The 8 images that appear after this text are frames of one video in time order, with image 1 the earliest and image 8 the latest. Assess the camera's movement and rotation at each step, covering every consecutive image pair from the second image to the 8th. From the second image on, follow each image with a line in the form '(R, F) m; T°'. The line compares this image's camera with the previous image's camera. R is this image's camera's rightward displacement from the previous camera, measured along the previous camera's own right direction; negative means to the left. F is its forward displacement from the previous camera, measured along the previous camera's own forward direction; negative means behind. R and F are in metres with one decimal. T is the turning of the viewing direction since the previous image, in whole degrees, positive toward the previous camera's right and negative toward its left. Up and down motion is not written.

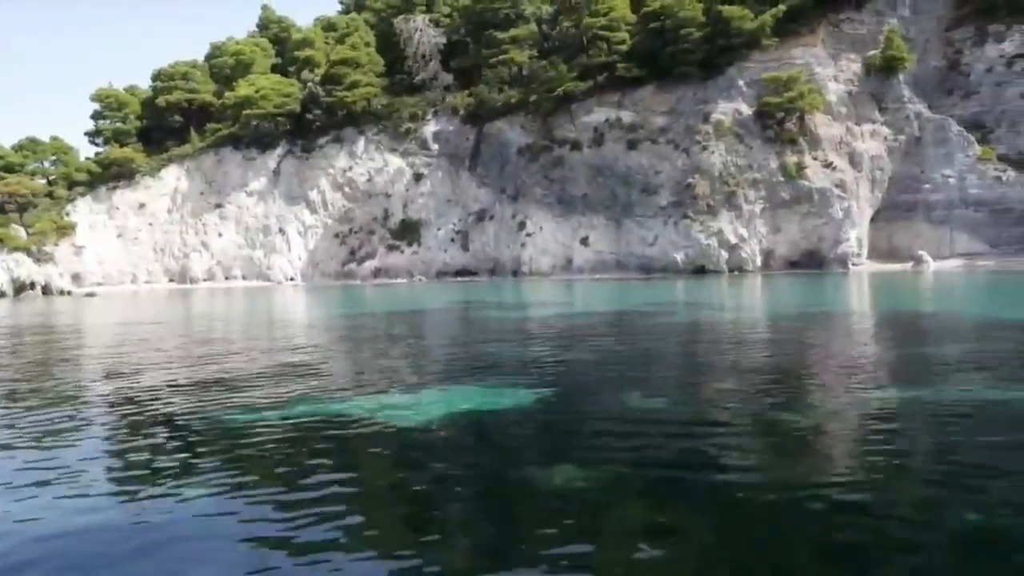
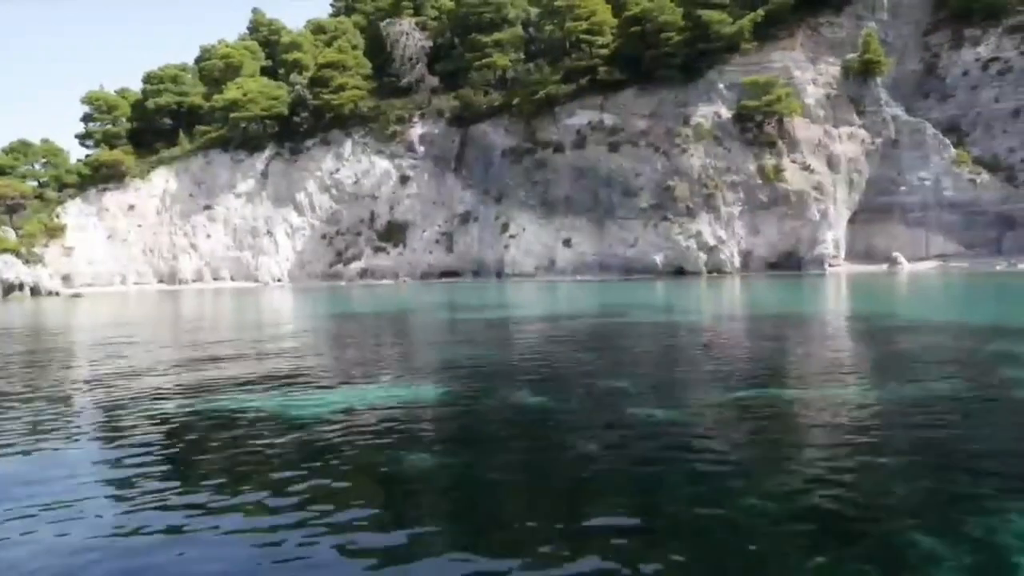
(+0.8, -0.5) m; 0°
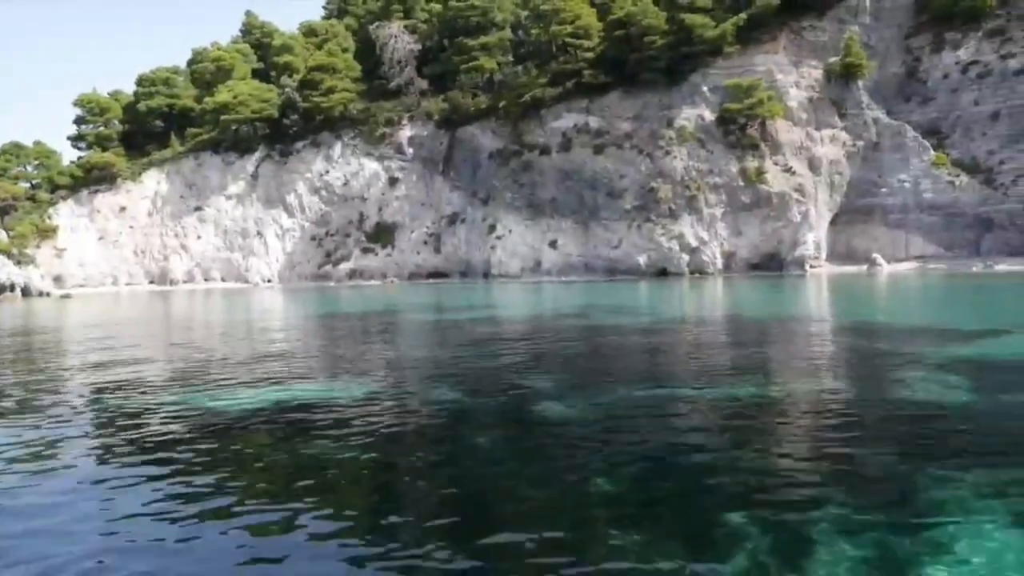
(+0.7, -0.4) m; 0°
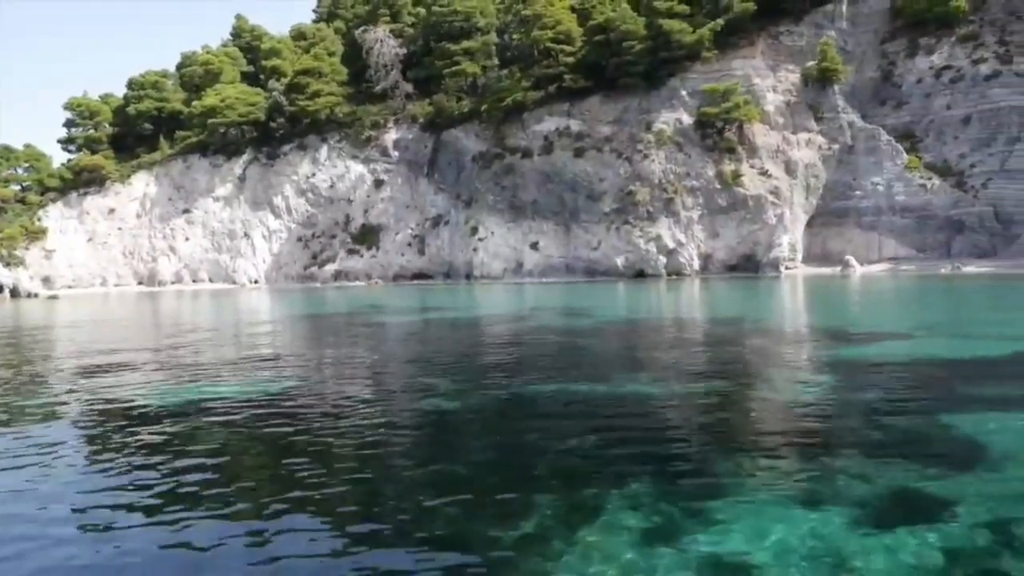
(+0.8, -0.6) m; 0°
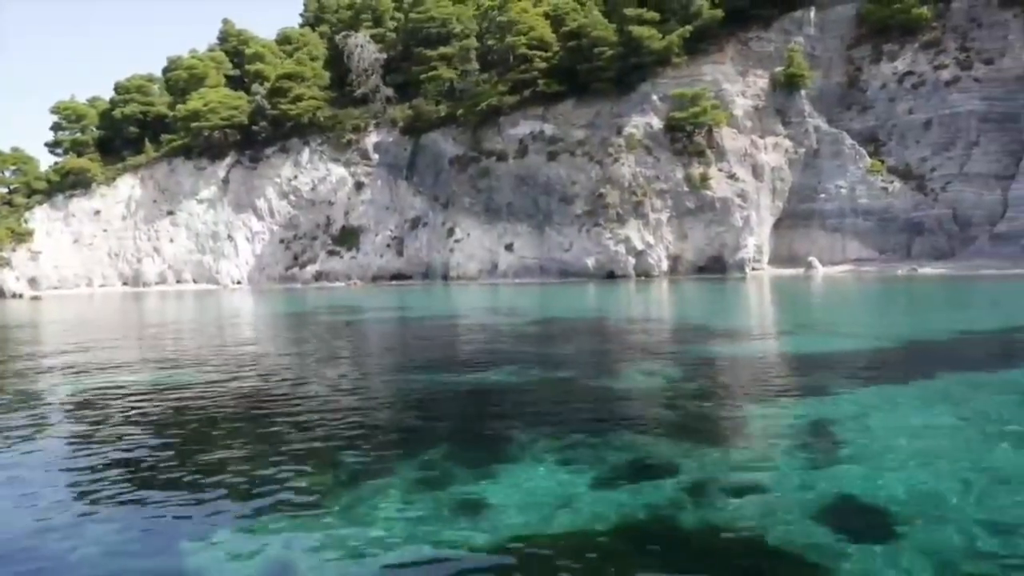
(+1.2, -0.9) m; 0°
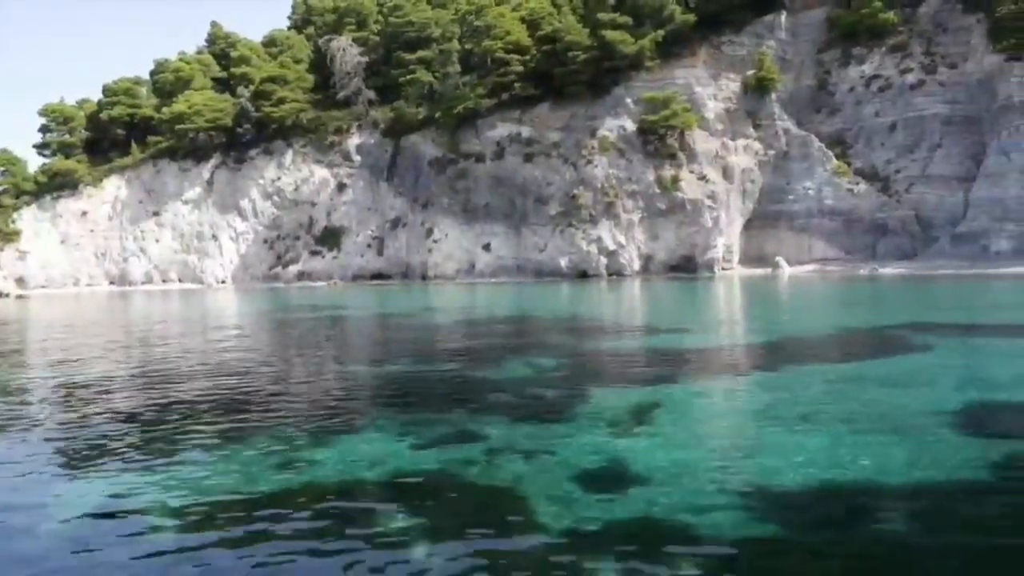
(+1.2, -0.8) m; 0°
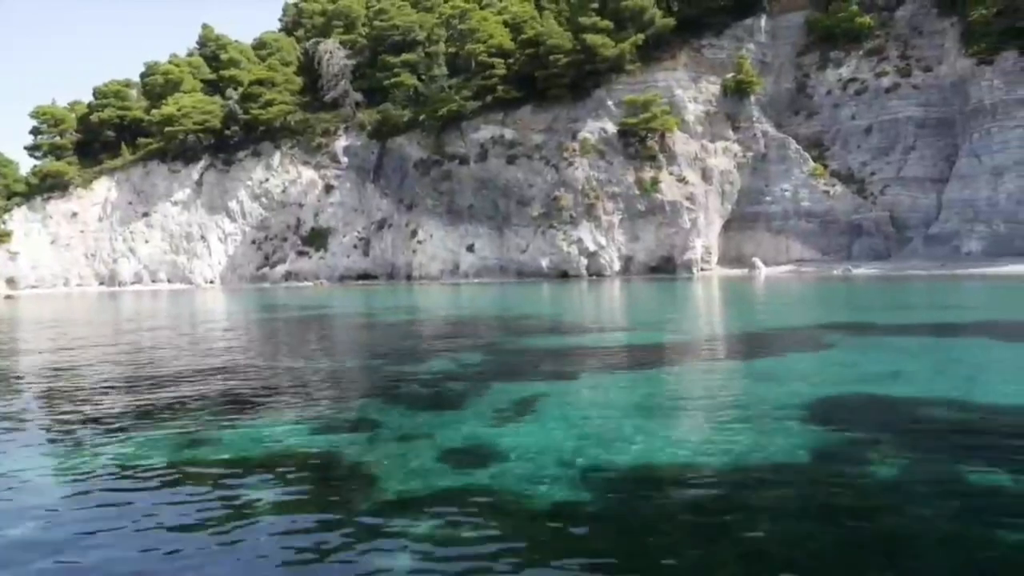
(+0.9, -0.6) m; 0°
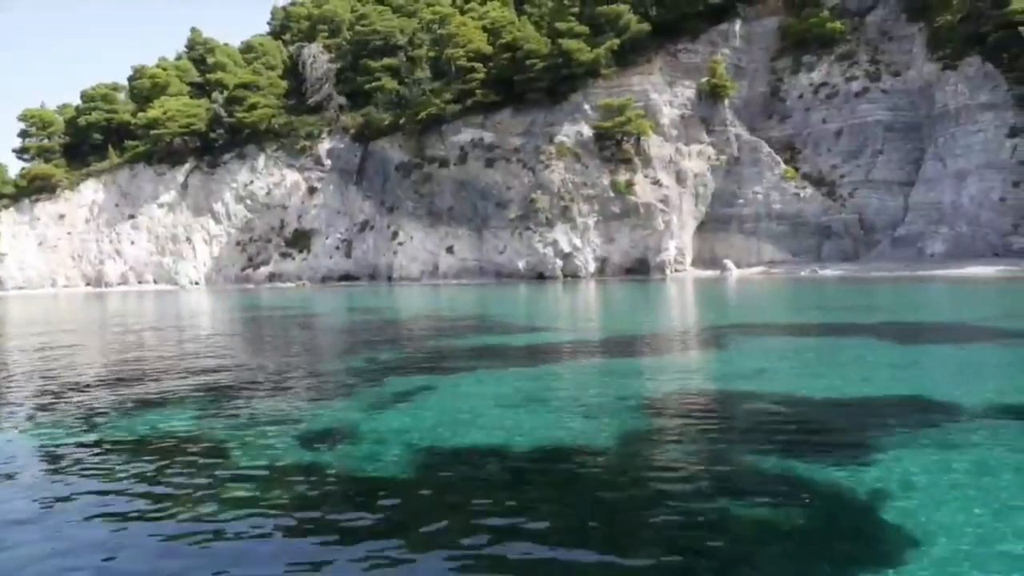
(+1.1, -0.7) m; 0°
